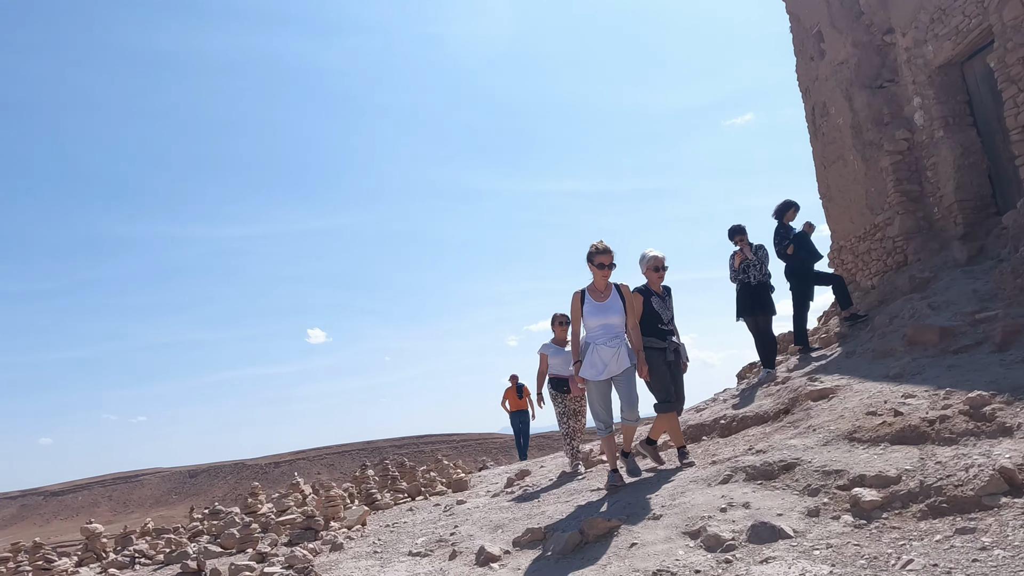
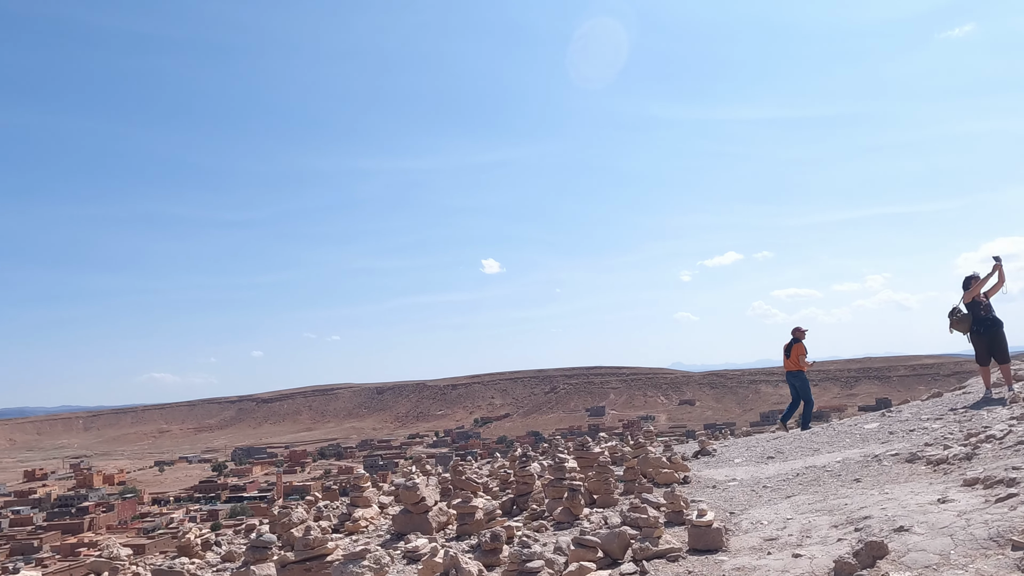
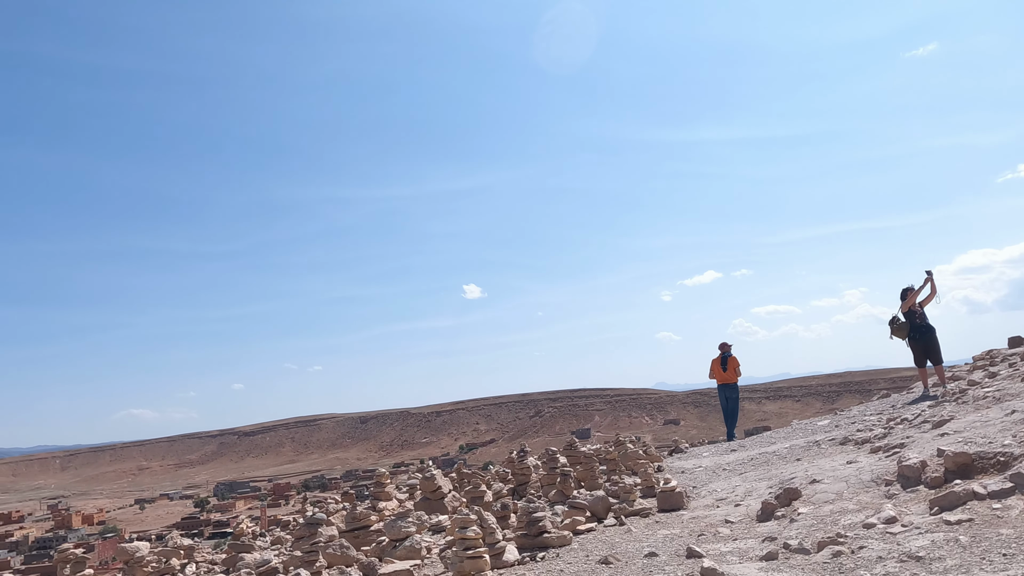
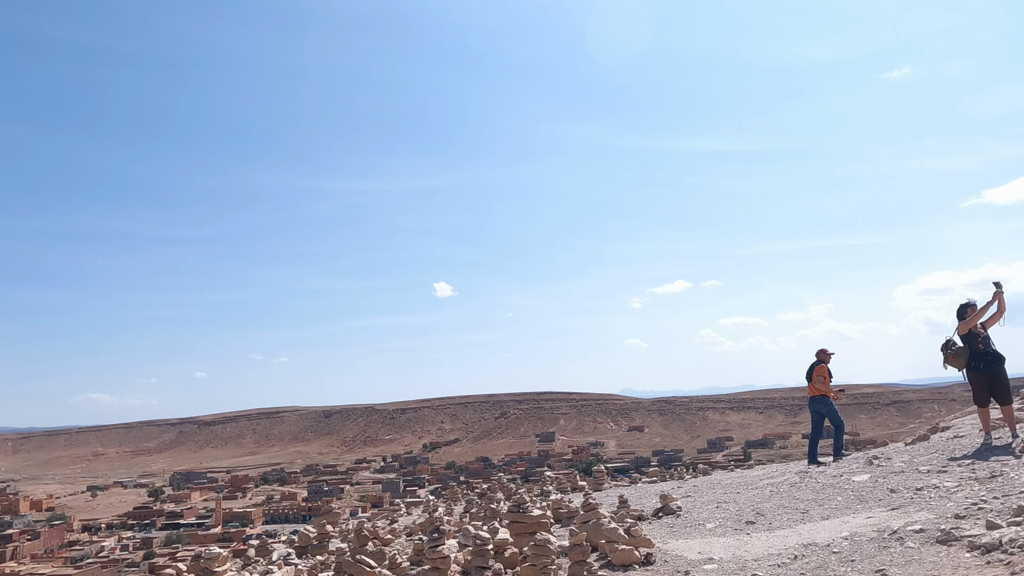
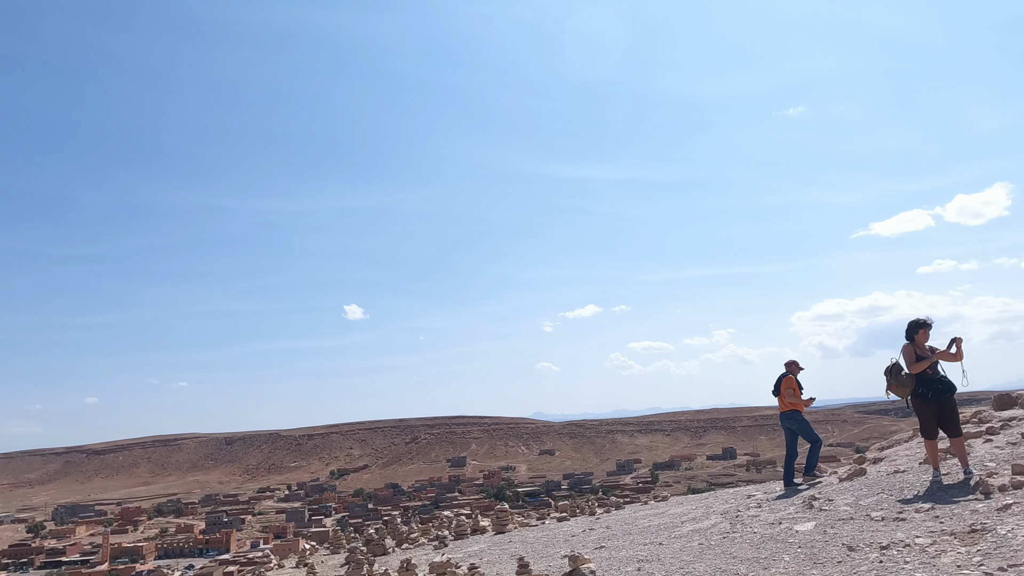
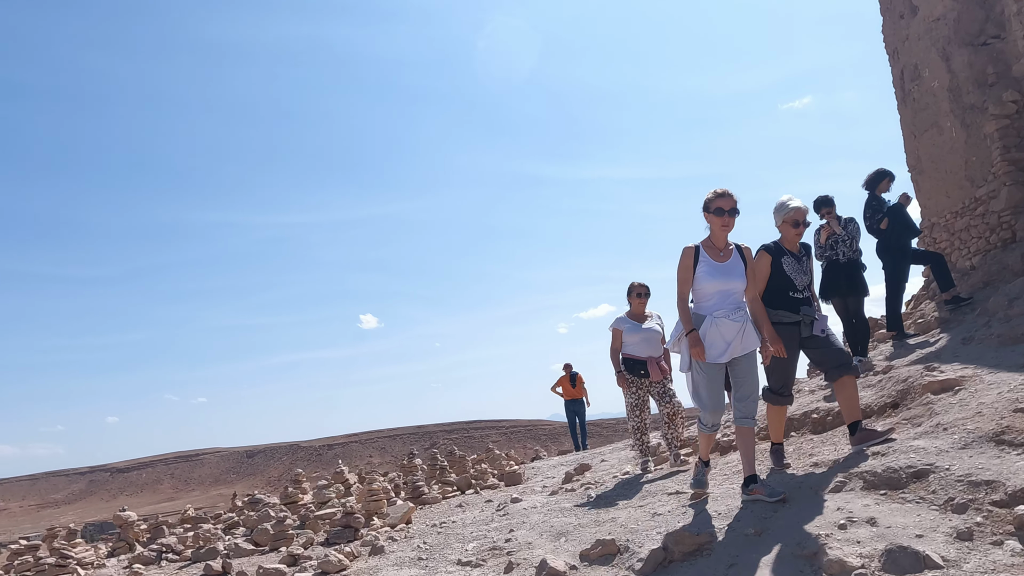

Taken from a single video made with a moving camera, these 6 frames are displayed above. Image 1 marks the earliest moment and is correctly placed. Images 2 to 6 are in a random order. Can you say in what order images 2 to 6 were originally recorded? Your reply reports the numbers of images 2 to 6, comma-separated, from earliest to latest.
6, 3, 2, 4, 5
